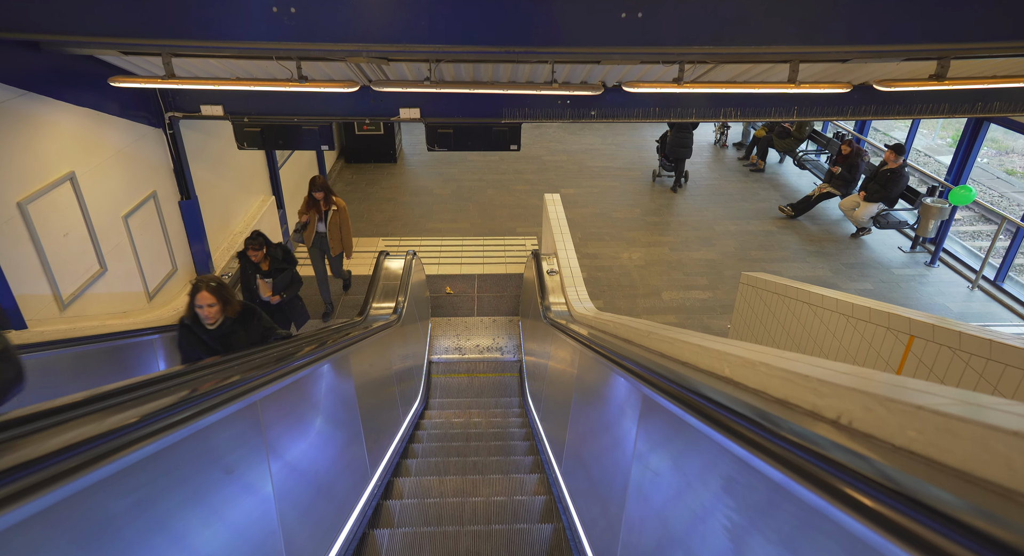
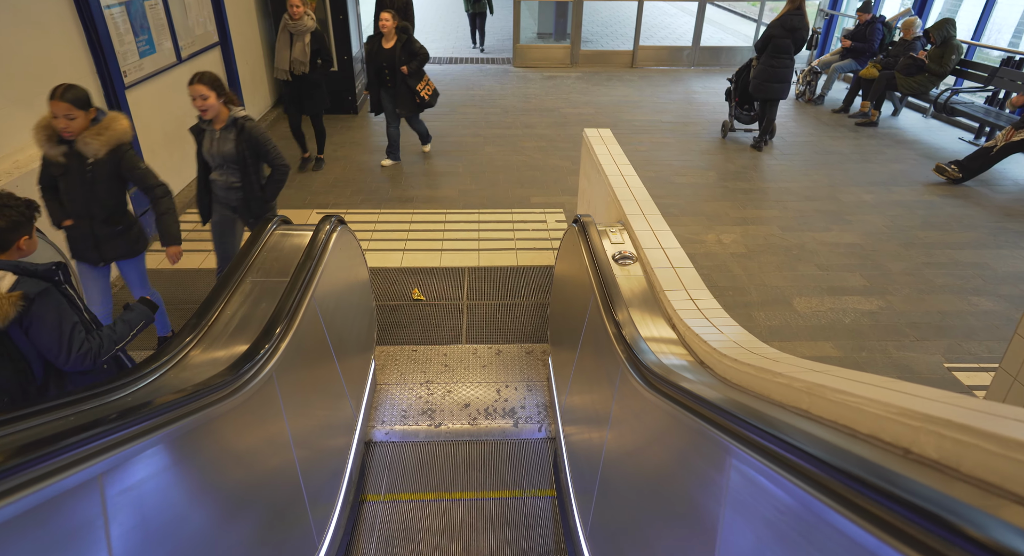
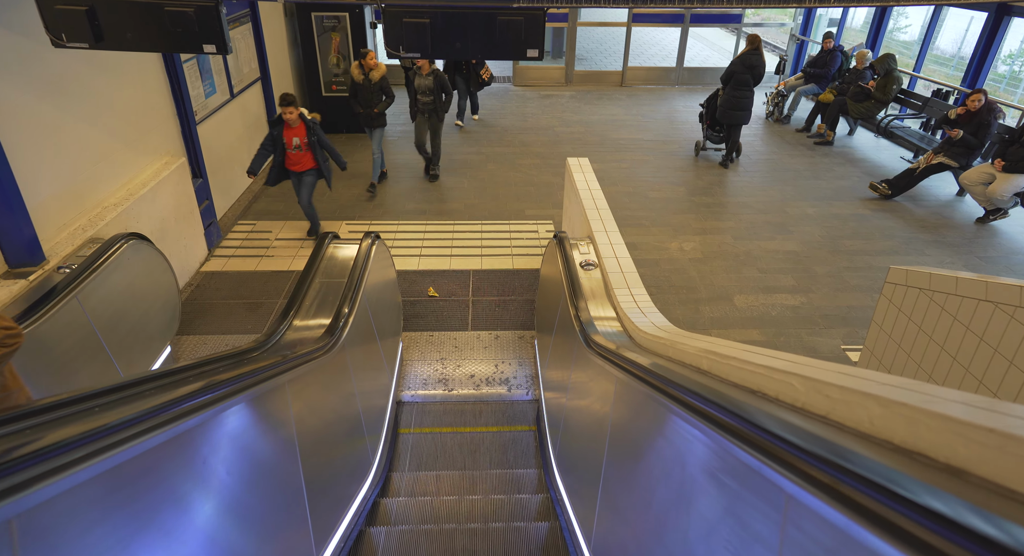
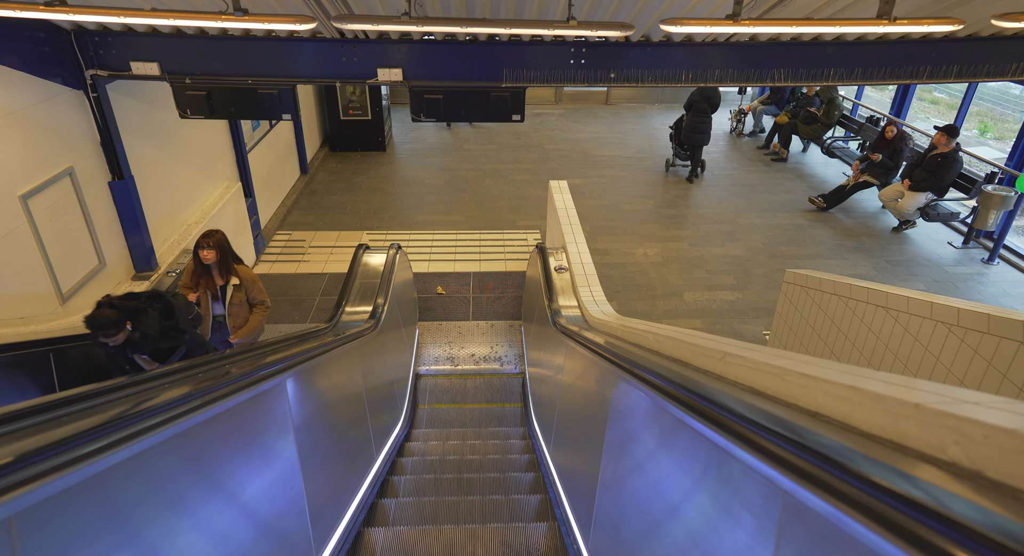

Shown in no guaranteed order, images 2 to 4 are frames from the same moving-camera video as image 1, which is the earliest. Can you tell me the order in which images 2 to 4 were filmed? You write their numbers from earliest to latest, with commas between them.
4, 3, 2
